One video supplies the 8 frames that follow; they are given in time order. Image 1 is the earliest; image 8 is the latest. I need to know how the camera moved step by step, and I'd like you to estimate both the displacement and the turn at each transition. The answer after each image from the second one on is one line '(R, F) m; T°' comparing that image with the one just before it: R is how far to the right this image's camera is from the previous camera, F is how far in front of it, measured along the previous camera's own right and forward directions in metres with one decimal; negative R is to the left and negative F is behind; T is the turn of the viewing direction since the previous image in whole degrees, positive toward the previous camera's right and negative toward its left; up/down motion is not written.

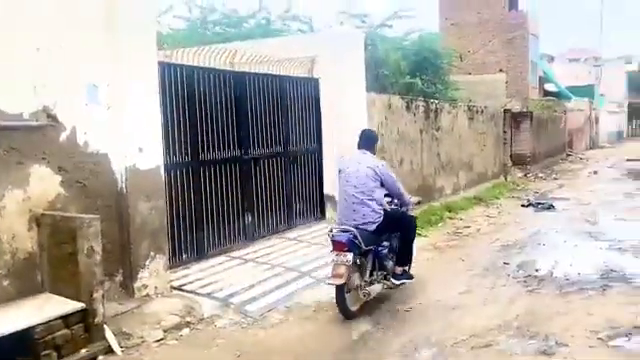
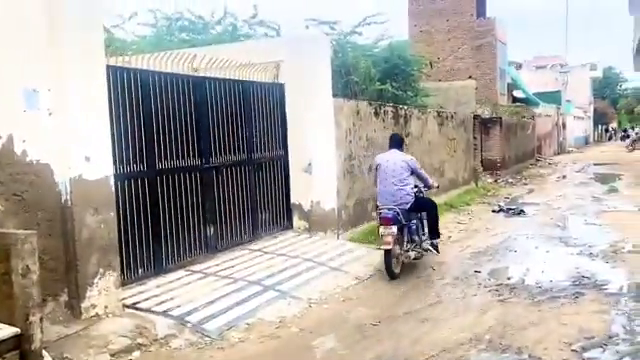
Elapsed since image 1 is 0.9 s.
(+0.3, +0.5) m; +3°
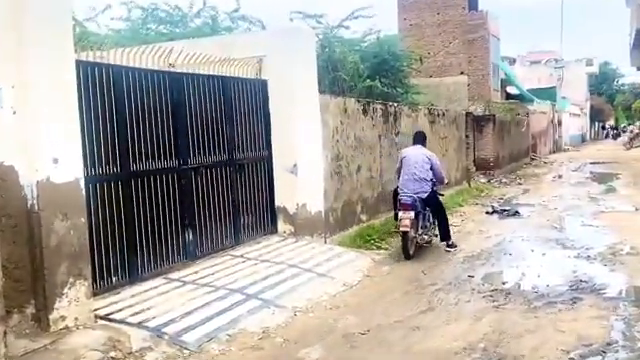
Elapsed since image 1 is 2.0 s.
(+0.2, +0.5) m; +1°
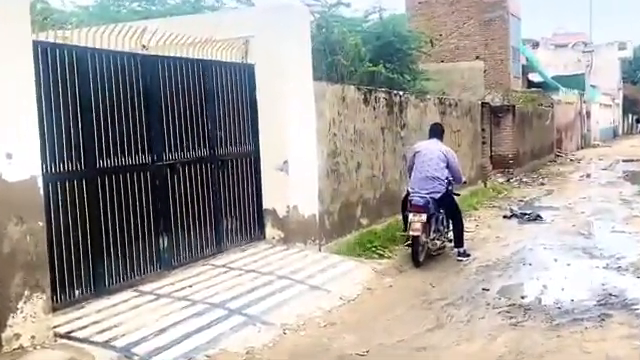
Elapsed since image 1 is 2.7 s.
(+0.2, +1.1) m; -1°
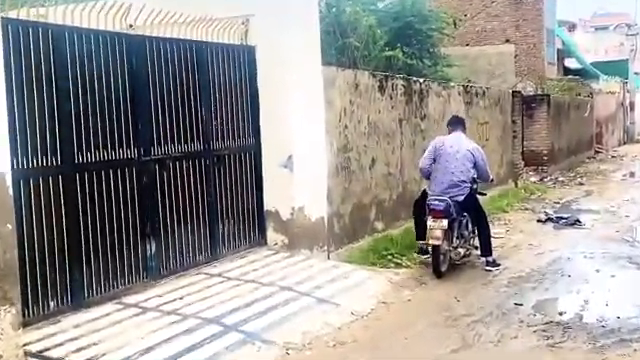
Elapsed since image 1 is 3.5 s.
(0.0, +1.0) m; -1°
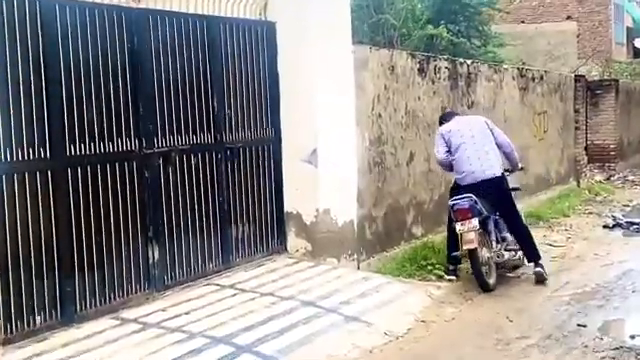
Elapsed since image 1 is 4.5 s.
(-0.1, +1.0) m; -2°
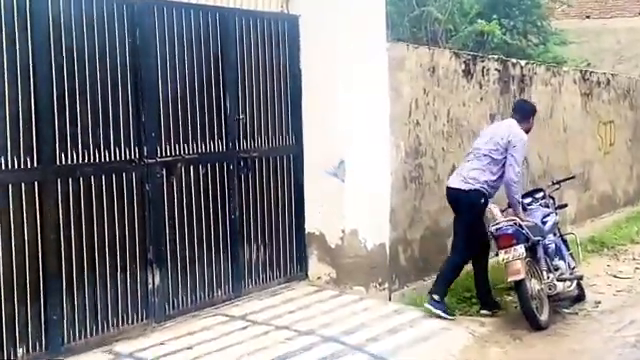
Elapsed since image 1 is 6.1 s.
(-0.1, +0.8) m; -3°
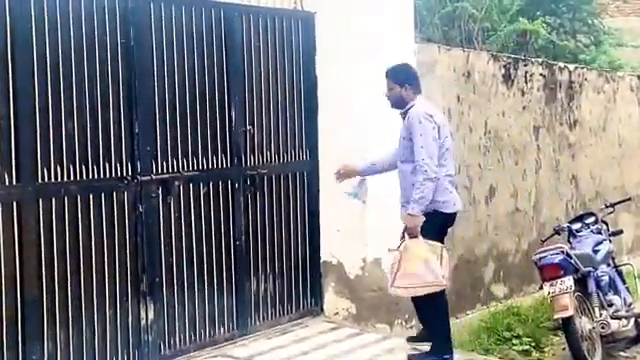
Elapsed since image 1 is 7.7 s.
(-0.1, +0.7) m; -1°
